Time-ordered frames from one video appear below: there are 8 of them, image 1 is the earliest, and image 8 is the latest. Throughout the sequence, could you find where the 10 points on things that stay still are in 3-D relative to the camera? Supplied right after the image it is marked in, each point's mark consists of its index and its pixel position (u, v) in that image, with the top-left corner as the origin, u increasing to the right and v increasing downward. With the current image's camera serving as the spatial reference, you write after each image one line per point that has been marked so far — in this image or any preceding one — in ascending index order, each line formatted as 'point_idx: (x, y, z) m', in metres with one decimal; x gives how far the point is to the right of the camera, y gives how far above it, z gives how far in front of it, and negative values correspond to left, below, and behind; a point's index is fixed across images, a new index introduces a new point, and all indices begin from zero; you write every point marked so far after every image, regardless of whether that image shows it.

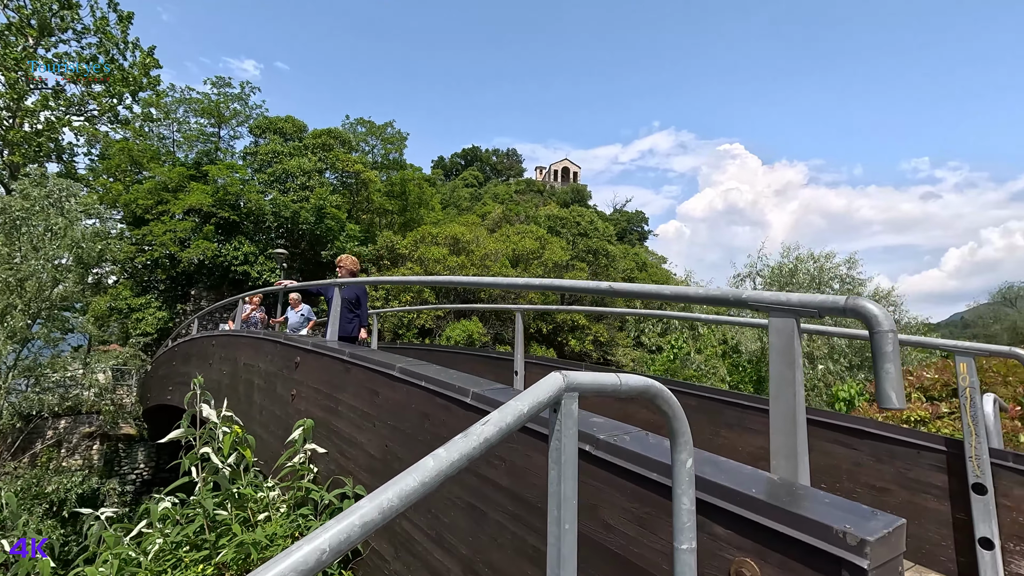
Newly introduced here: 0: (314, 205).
0: (-7.0, +2.9, +18.3) m
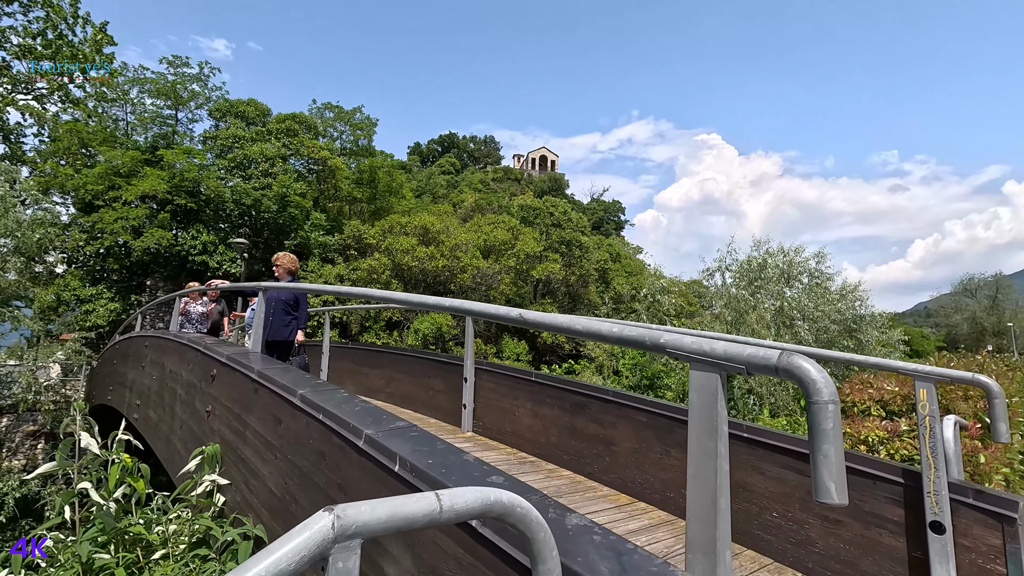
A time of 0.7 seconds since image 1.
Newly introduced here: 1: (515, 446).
0: (-8.0, +3.2, +17.7) m
1: (0.0, -1.3, +4.4) m
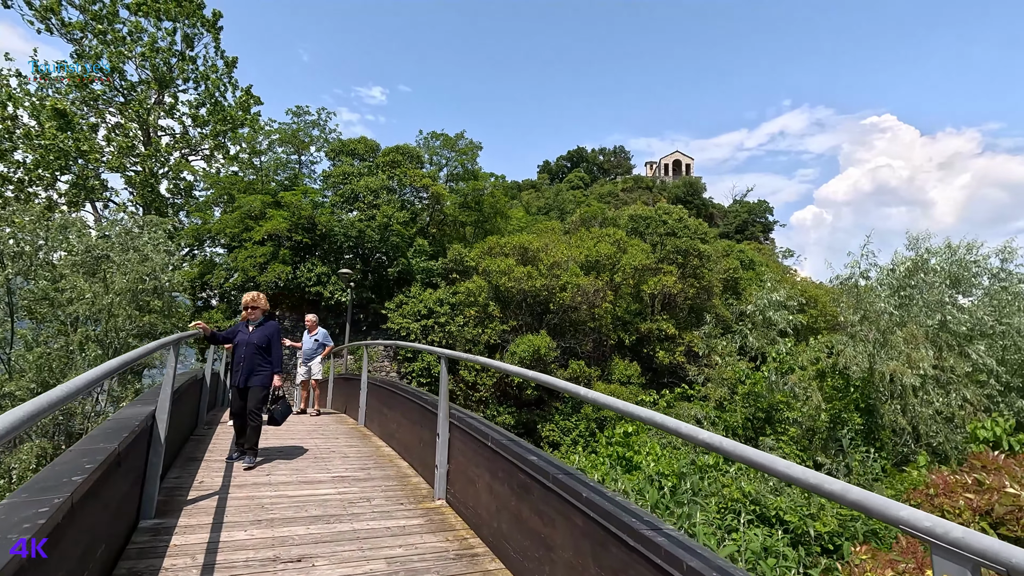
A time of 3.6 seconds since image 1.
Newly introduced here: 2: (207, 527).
0: (-4.7, +2.3, +18.5) m
1: (-0.3, -1.6, +3.5) m
2: (-1.8, -1.4, +3.2) m
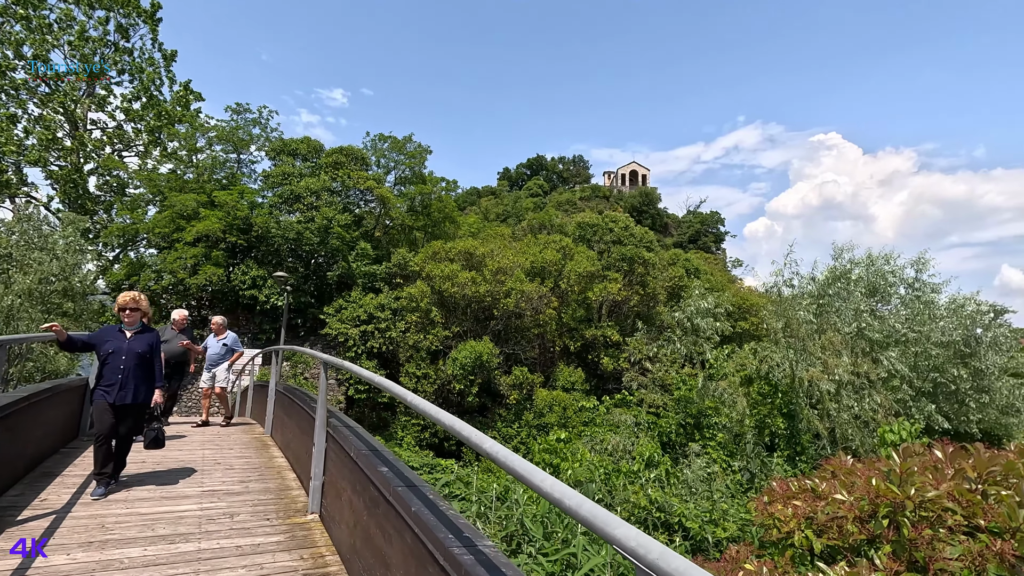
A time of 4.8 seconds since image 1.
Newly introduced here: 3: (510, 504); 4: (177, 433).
0: (-6.5, +2.1, +18.0) m
1: (-1.1, -1.6, +3.3) m
2: (-2.6, -1.4, +2.9) m
3: (-0.1, -2.0, +4.9) m
4: (-4.0, -1.7, +6.4) m
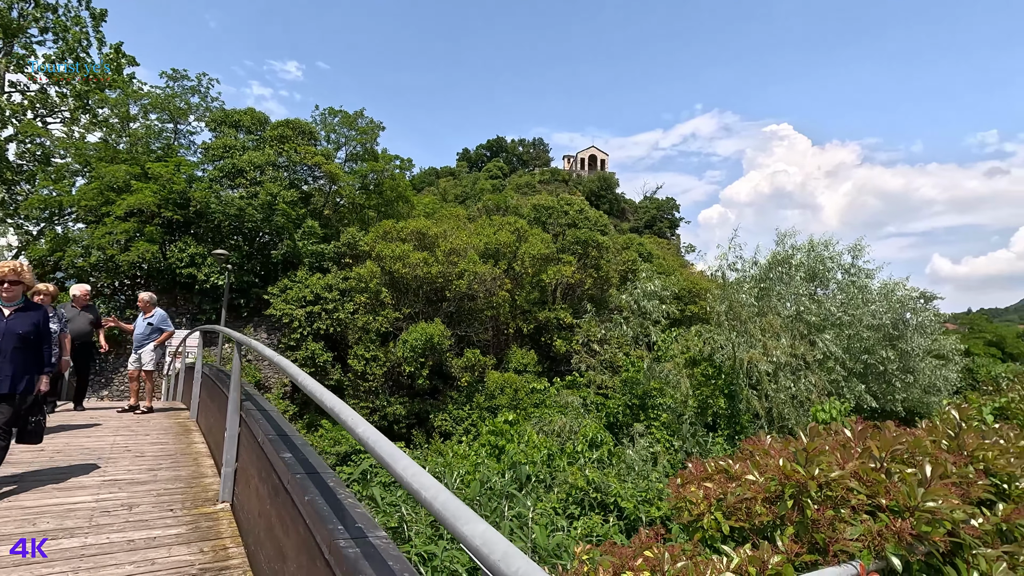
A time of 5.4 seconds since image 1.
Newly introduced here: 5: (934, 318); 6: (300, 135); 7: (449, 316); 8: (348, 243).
0: (-8.0, +2.8, +17.2) m
1: (-1.6, -1.4, +3.1) m
2: (-3.1, -1.3, +2.6) m
3: (-0.7, -1.8, +4.7) m
4: (-4.7, -1.5, +5.9) m
5: (+9.7, -0.7, +12.4) m
6: (-7.7, +5.6, +19.5) m
7: (-2.1, -0.9, +17.8) m
8: (-5.5, +1.5, +17.8) m
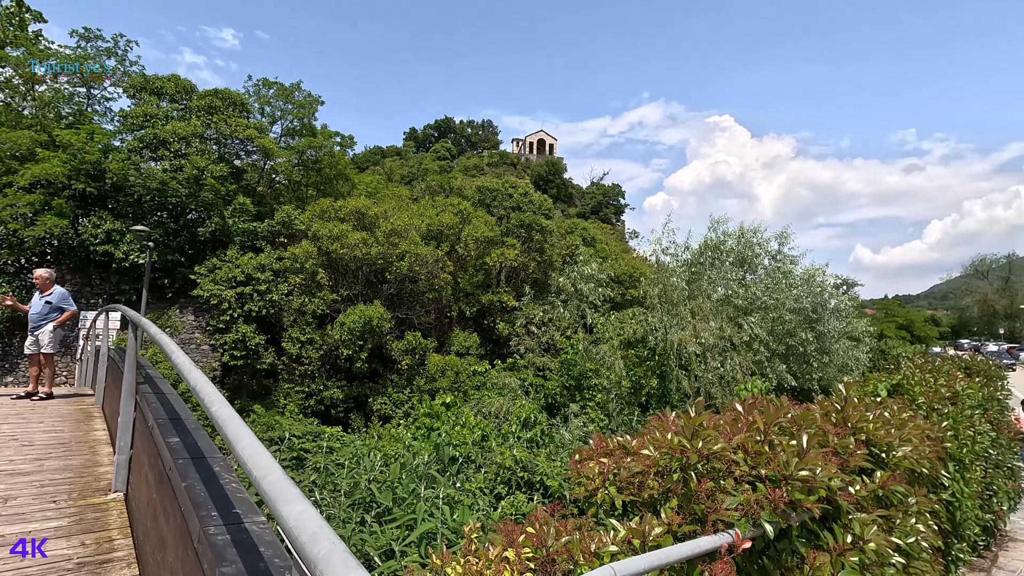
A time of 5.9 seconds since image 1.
0: (-9.8, +3.4, +16.2) m
1: (-2.1, -1.3, +2.9) m
2: (-3.5, -1.1, +2.2) m
3: (-1.4, -1.6, +4.6) m
4: (-5.4, -1.2, +5.4) m
5: (+8.3, -0.3, +13.2) m
6: (-9.7, +6.2, +18.4) m
7: (-4.0, -0.3, +17.4) m
8: (-7.3, +2.1, +17.1) m
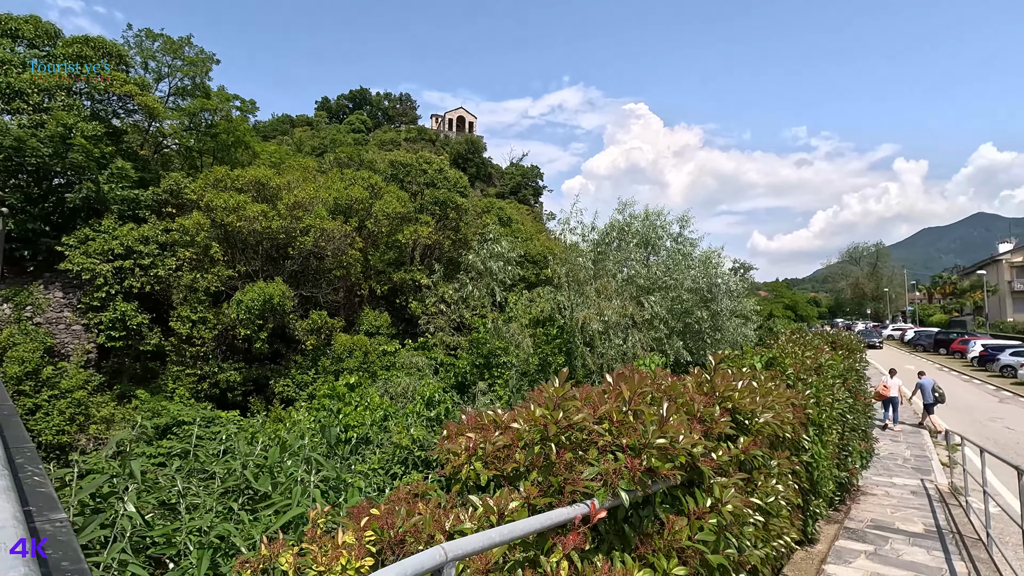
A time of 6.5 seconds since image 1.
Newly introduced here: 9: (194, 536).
0: (-12.3, +4.1, +14.3) m
1: (-2.7, -1.1, +2.5) m
2: (-4.0, -1.0, +1.6) m
3: (-2.3, -1.4, +4.3) m
4: (-6.4, -0.9, +4.5) m
5: (+6.0, +0.1, +14.1) m
6: (-12.4, +7.0, +16.4) m
7: (-6.7, +0.4, +16.5) m
8: (-10.0, +2.8, +15.6) m
9: (-1.8, -1.4, +3.0) m
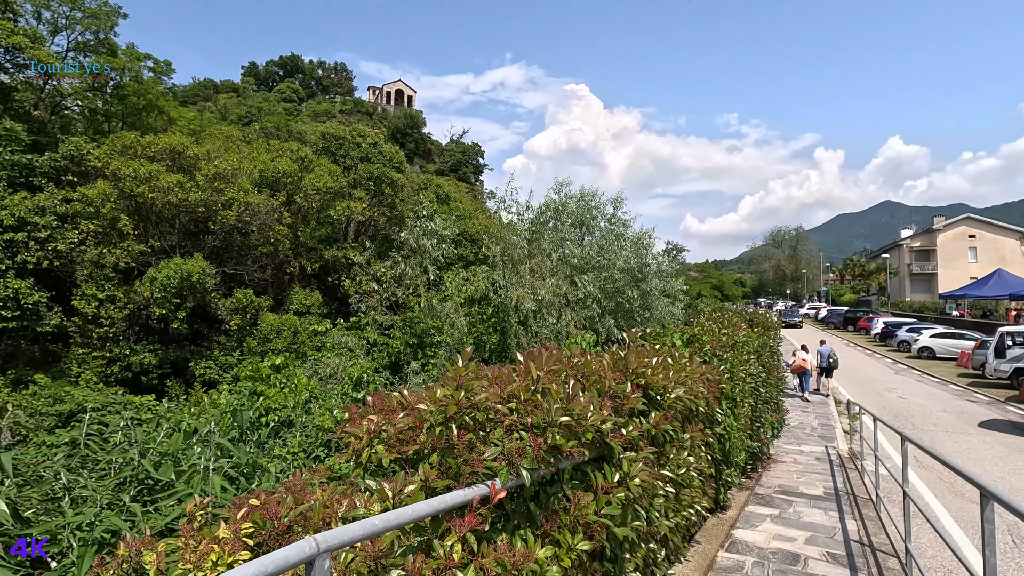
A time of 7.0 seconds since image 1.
0: (-13.9, +4.8, +12.6) m
1: (-3.1, -1.0, +2.1) m
2: (-4.3, -0.9, +1.1) m
3: (-2.9, -1.2, +4.0) m
4: (-7.0, -0.7, +3.7) m
5: (+4.3, +0.7, +14.6) m
6: (-14.2, +7.7, +14.6) m
7: (-8.6, +1.1, +15.6) m
8: (-11.7, +3.5, +14.2) m
9: (-2.3, -1.3, +2.8) m
